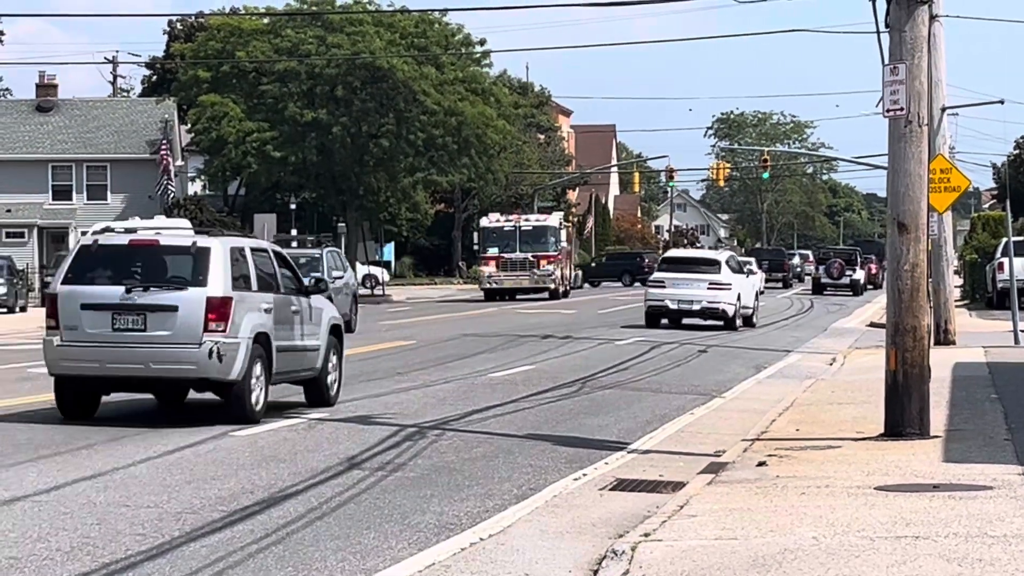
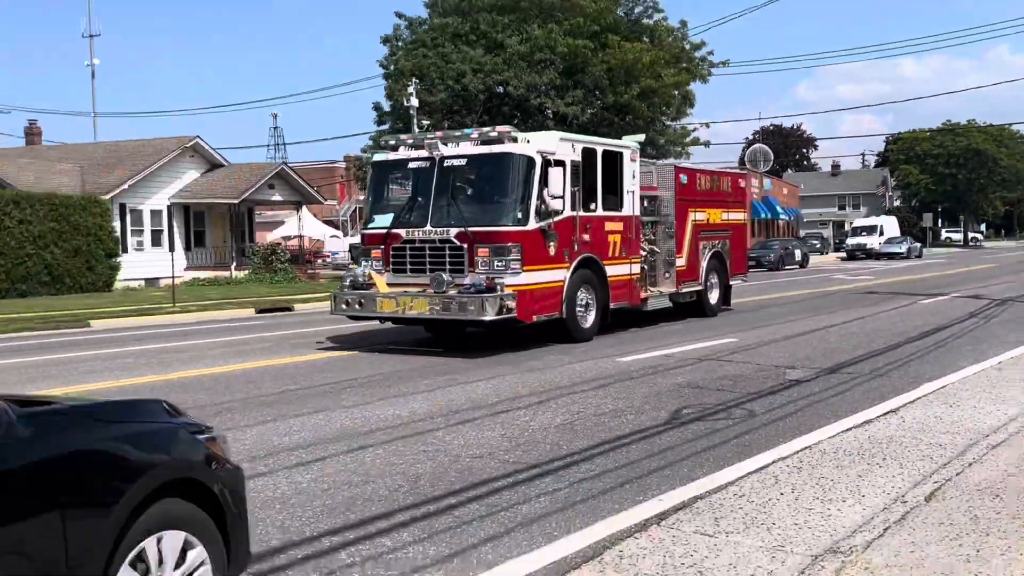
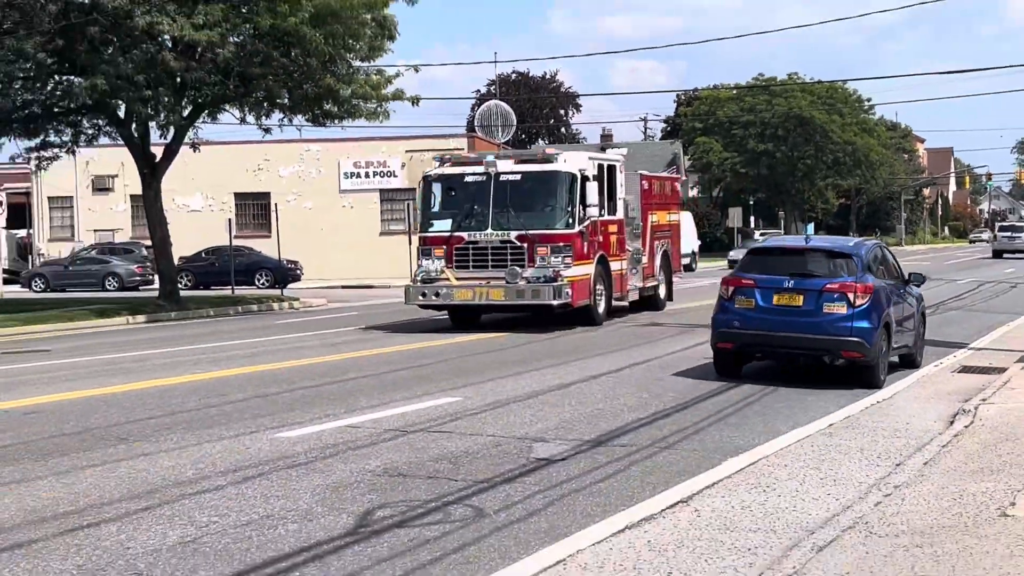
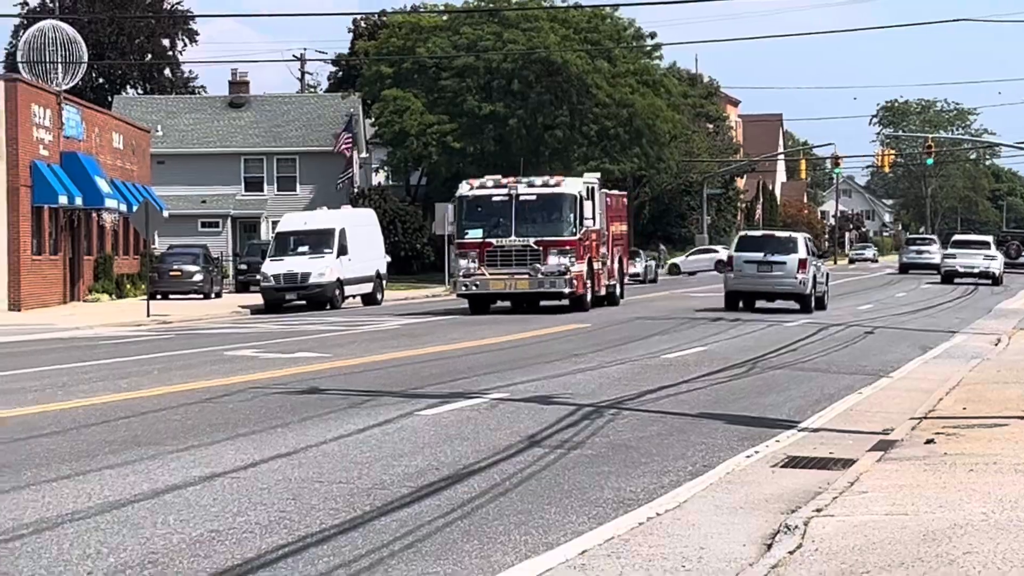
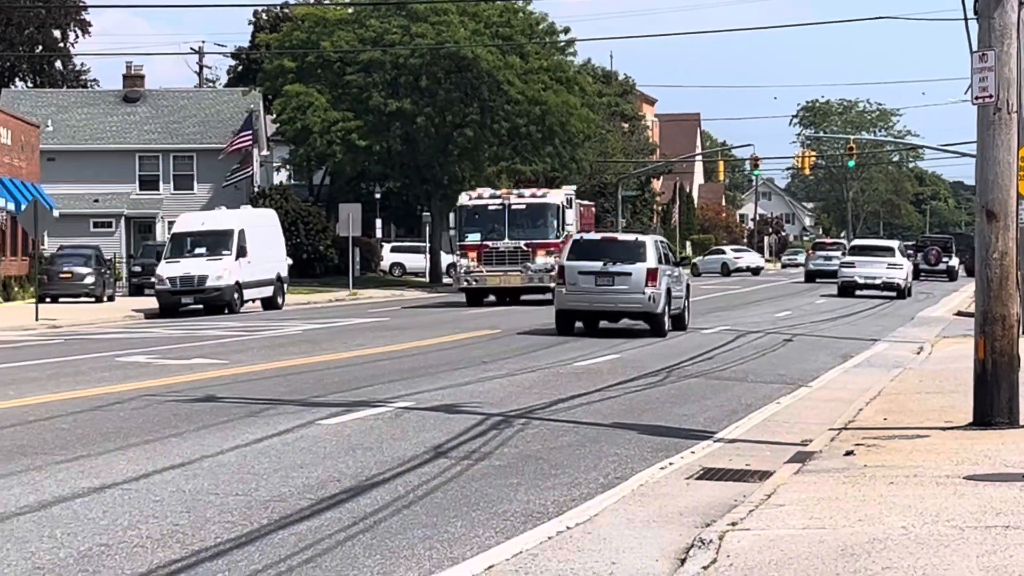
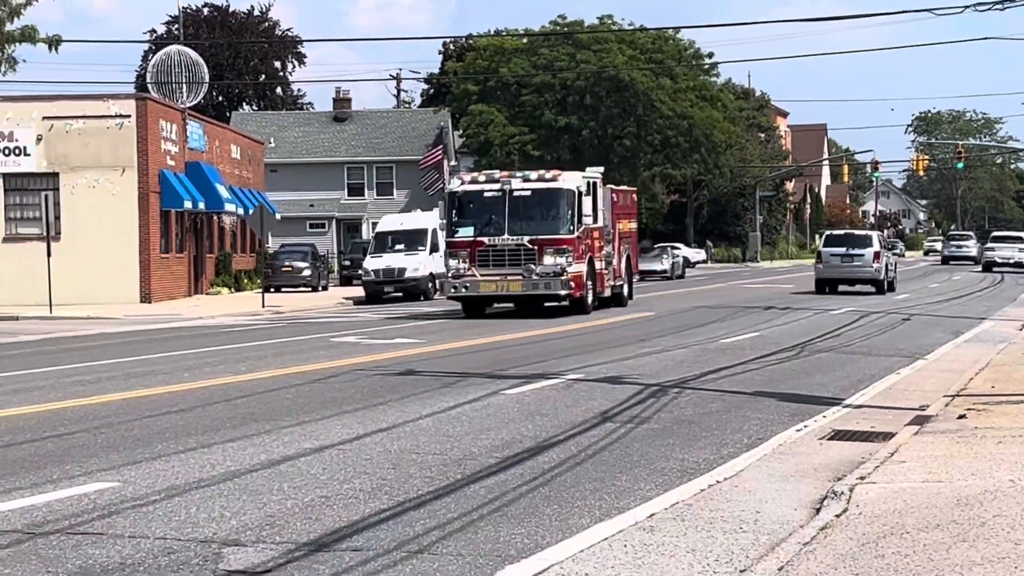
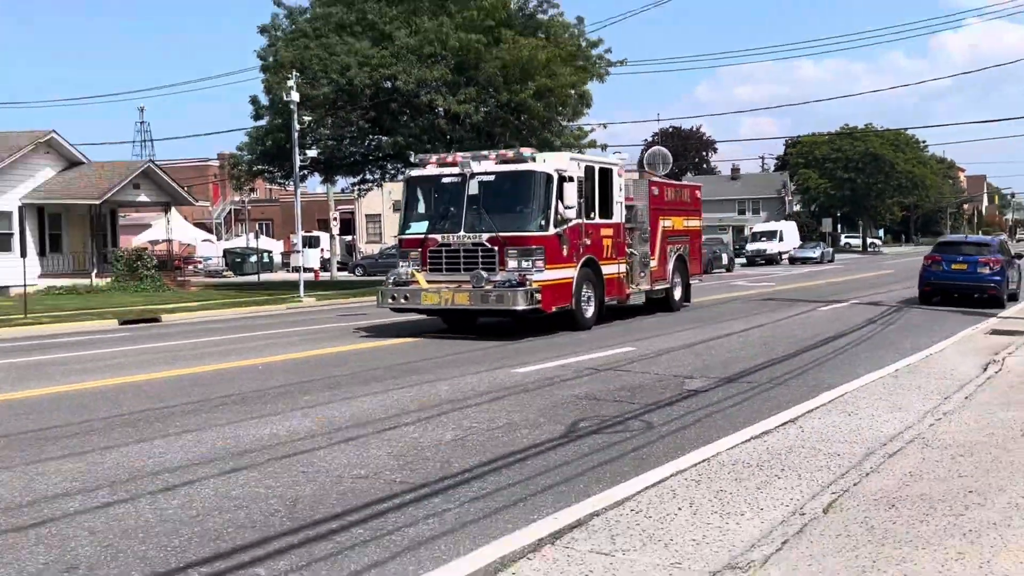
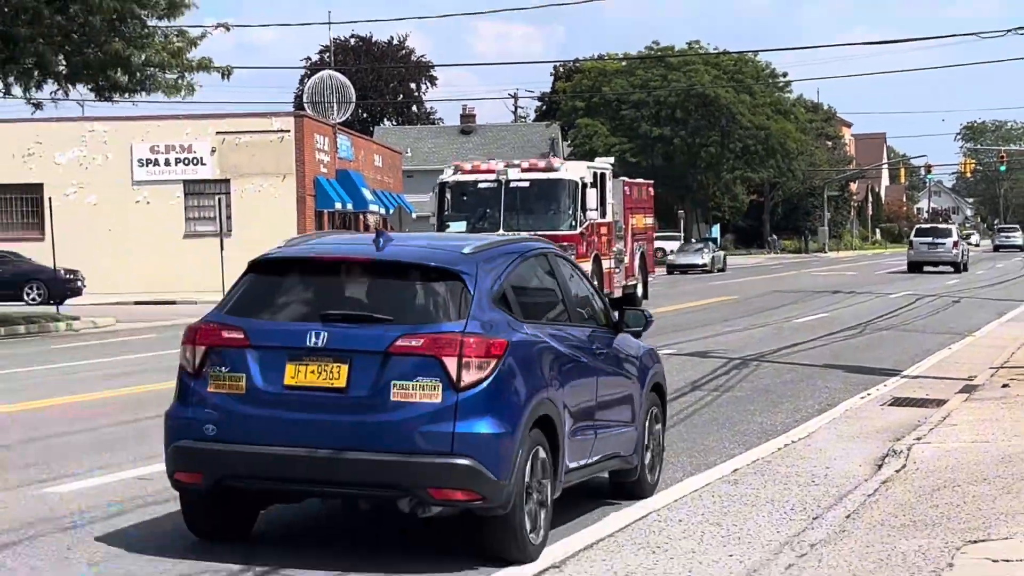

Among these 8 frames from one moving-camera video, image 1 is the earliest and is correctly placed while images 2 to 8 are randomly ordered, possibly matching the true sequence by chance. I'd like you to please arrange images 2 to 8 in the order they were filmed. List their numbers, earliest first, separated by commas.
5, 4, 6, 8, 3, 7, 2
